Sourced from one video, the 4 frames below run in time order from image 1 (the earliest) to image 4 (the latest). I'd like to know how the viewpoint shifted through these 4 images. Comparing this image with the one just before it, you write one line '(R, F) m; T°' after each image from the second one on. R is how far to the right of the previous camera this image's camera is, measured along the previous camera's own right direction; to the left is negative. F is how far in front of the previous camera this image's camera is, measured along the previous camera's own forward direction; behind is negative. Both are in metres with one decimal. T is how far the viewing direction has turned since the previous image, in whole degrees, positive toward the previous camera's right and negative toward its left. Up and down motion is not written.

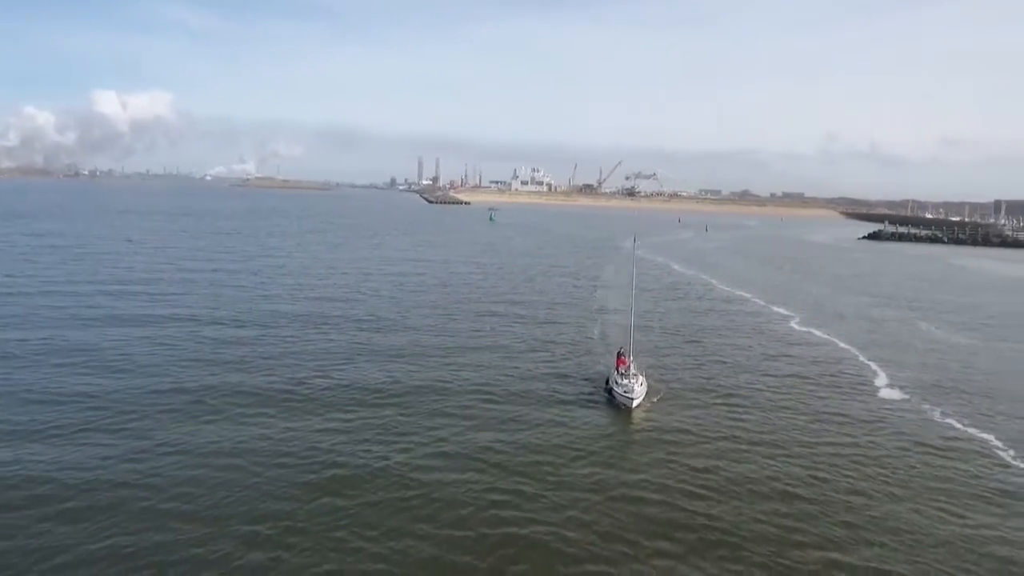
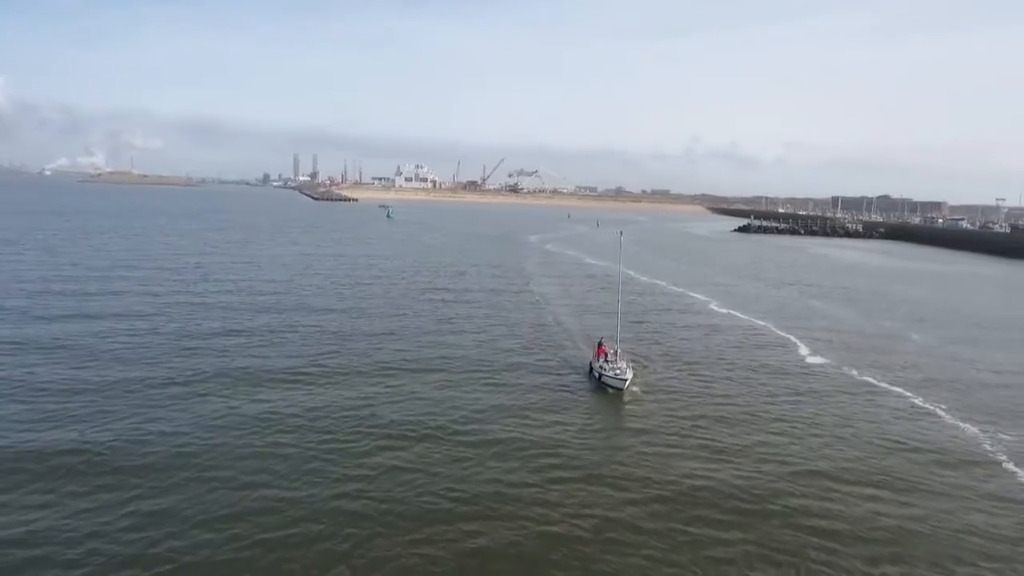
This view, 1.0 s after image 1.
(-4.8, -2.4) m; +10°
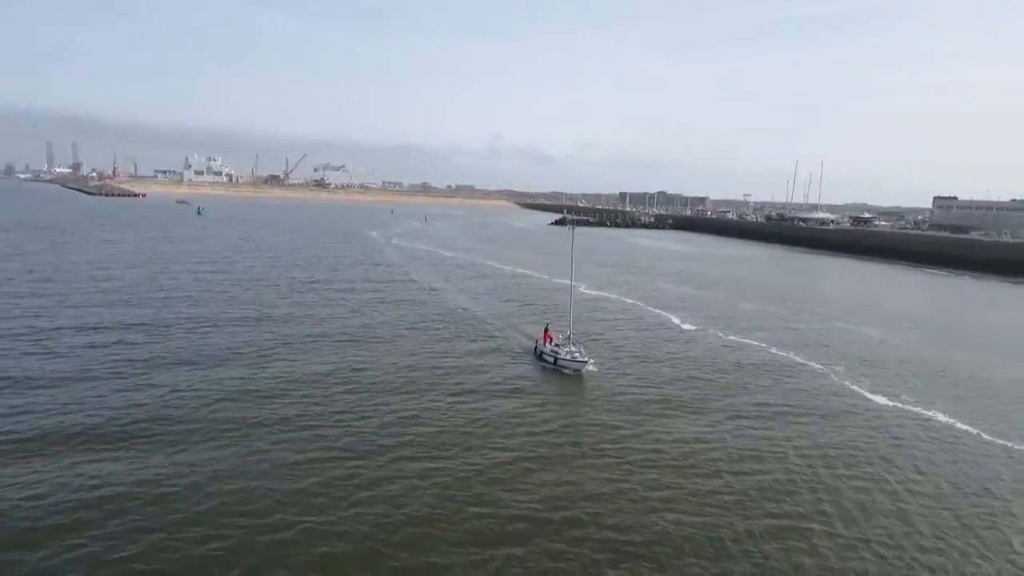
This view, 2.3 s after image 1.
(-6.4, -3.4) m; +16°
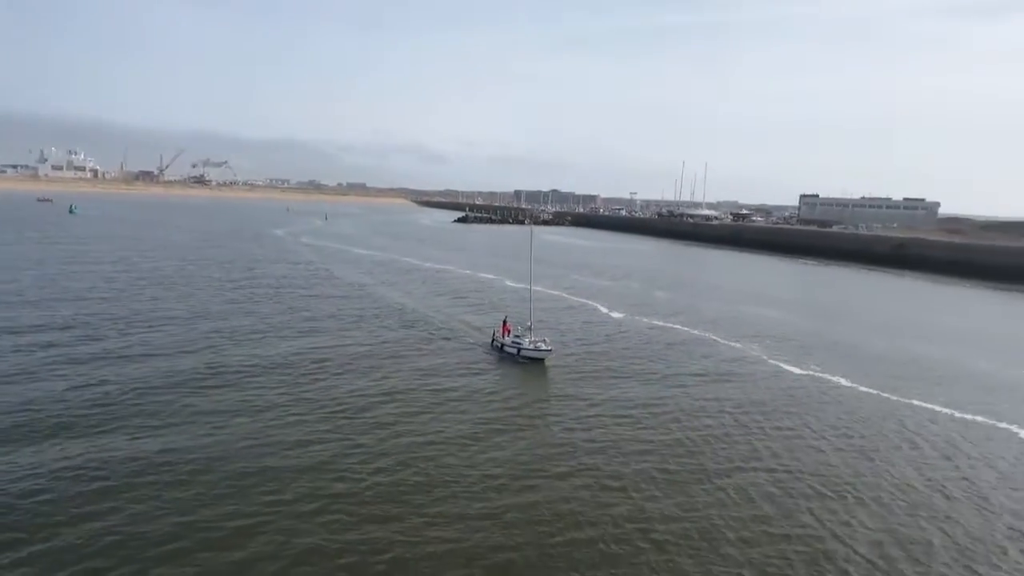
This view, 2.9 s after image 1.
(-2.6, -1.8) m; +9°
